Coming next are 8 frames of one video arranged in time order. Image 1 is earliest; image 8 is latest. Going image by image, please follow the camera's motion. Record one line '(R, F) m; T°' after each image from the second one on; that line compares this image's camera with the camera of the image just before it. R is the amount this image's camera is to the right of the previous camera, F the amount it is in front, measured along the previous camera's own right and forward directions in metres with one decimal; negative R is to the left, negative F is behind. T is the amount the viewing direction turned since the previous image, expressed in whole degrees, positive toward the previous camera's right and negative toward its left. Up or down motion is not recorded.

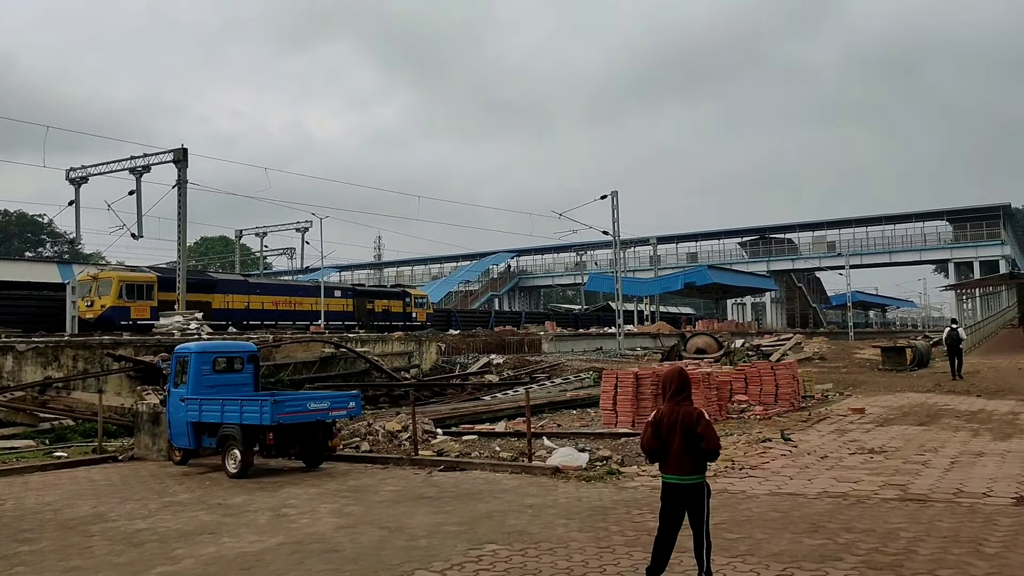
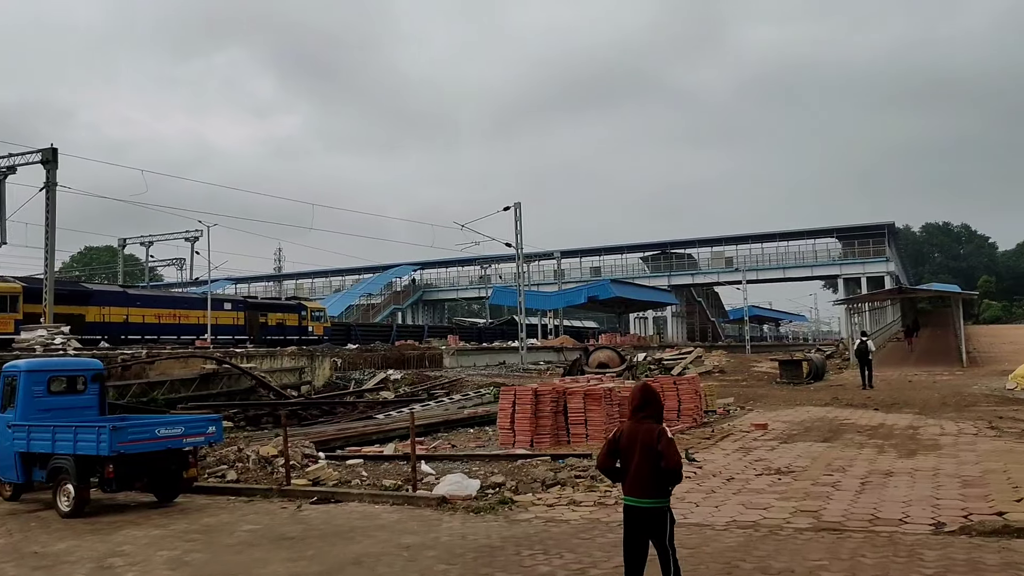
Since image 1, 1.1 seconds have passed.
(+0.2, +0.9) m; +6°
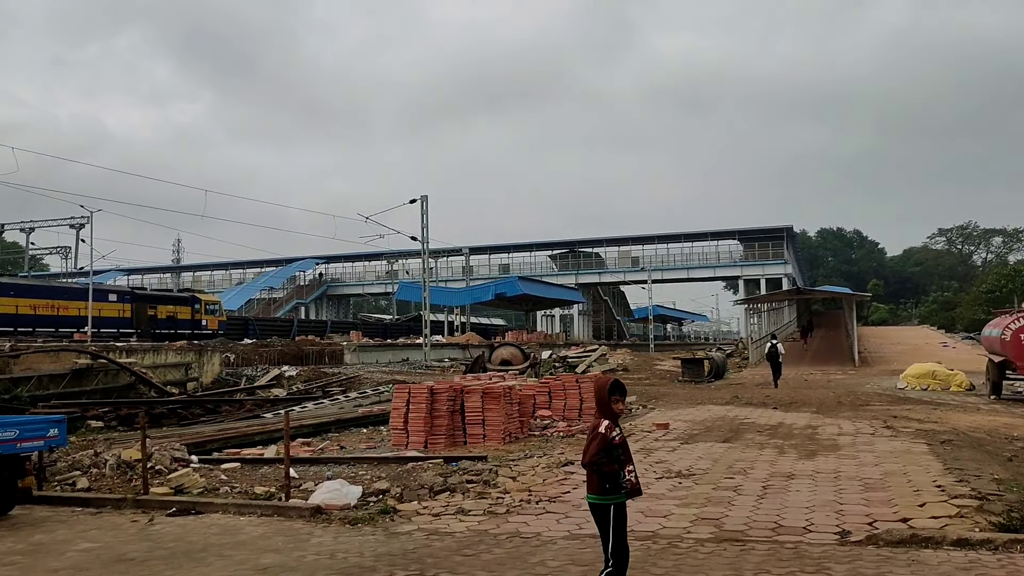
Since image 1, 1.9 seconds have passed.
(+0.2, +0.6) m; +6°
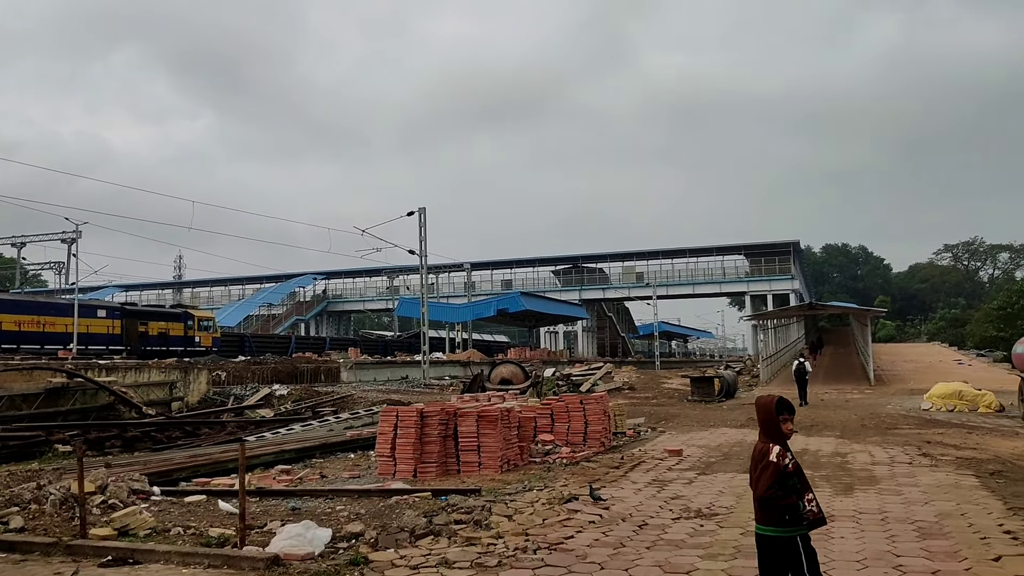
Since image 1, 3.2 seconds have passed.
(+0.1, +1.1) m; 0°
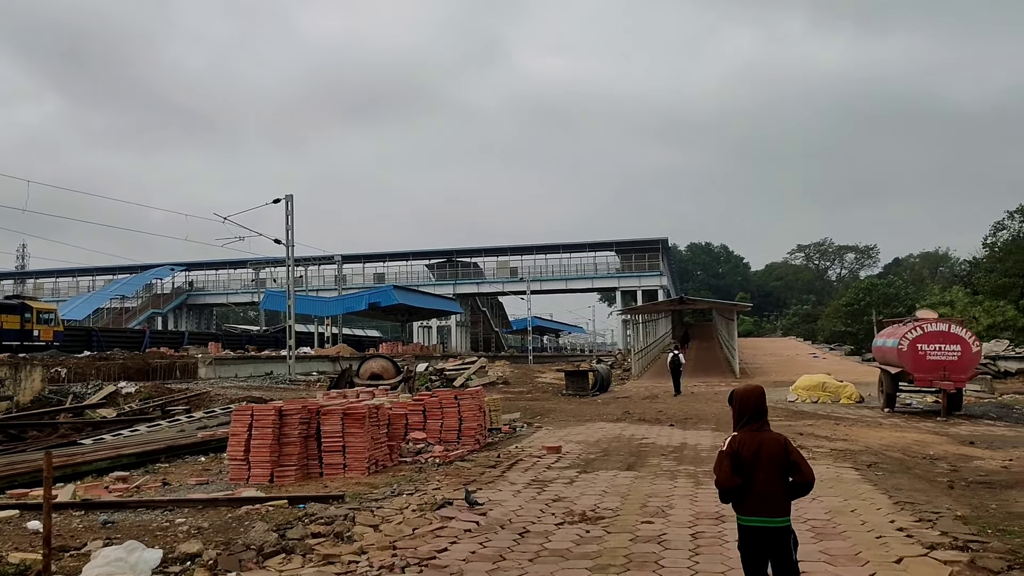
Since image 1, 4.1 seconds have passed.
(0.0, +0.8) m; +9°
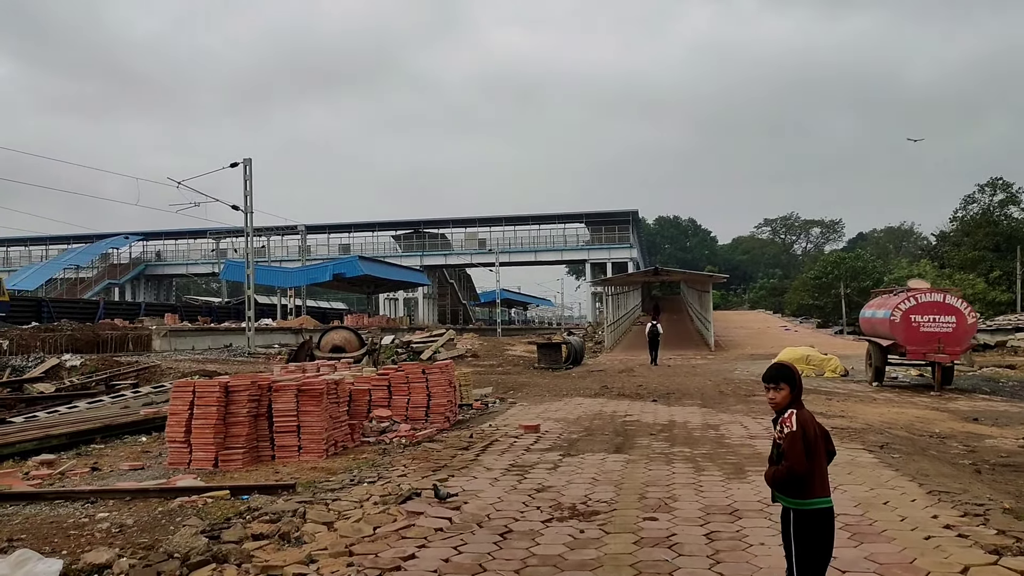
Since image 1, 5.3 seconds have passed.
(-0.1, +1.1) m; +2°
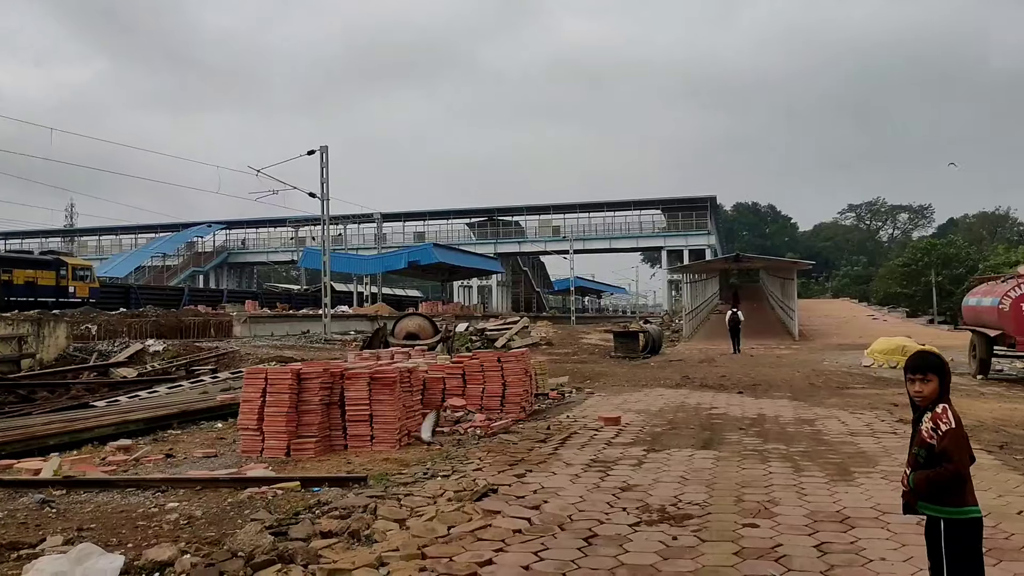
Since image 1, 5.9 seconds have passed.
(-0.1, +0.5) m; -5°
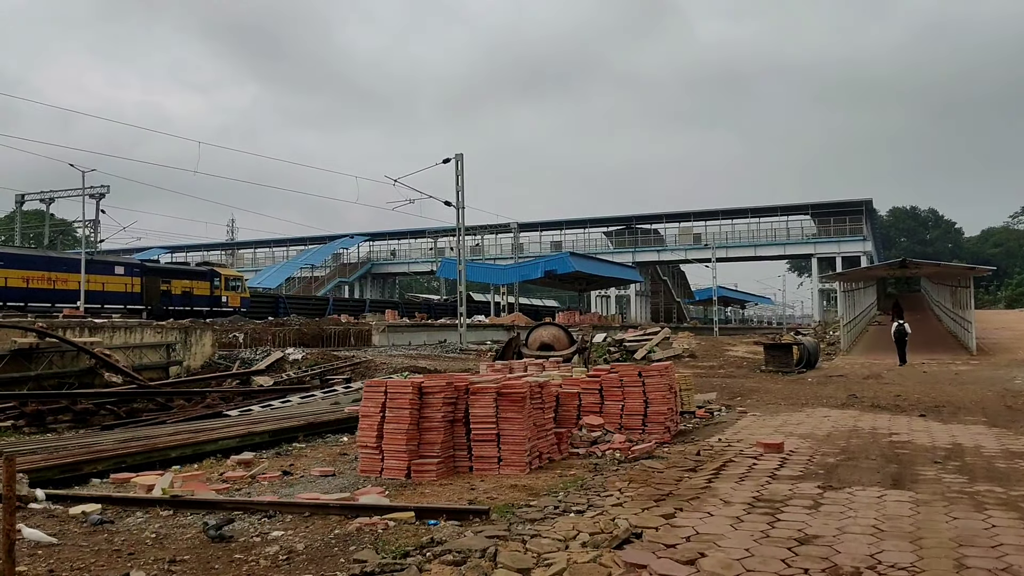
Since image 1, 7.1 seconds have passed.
(-0.1, +1.0) m; -9°
